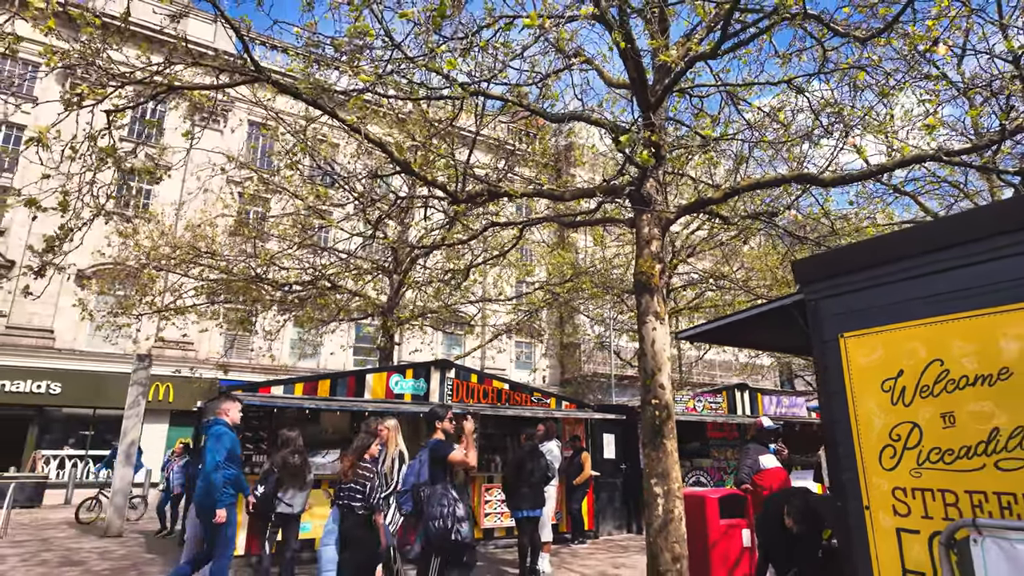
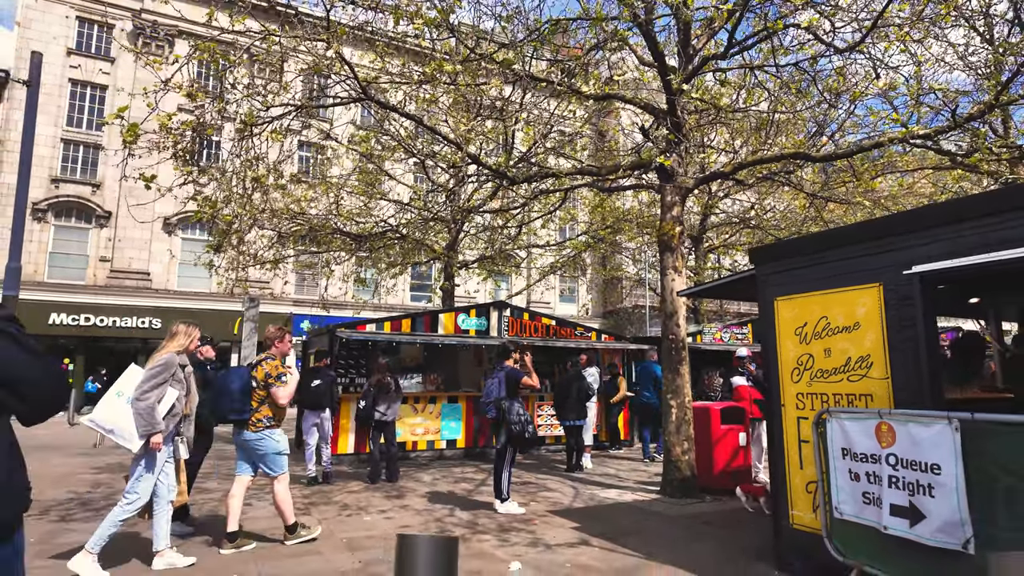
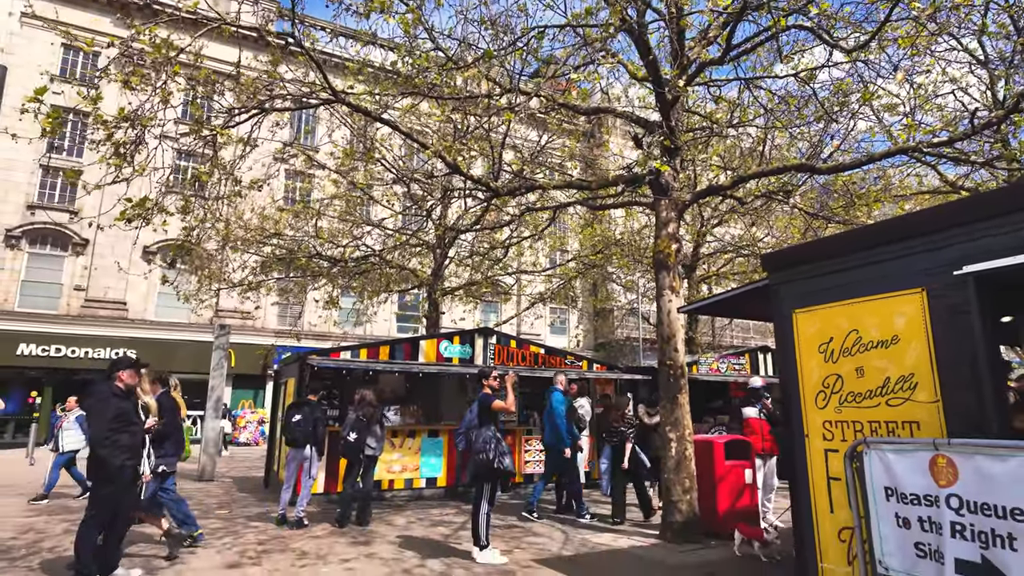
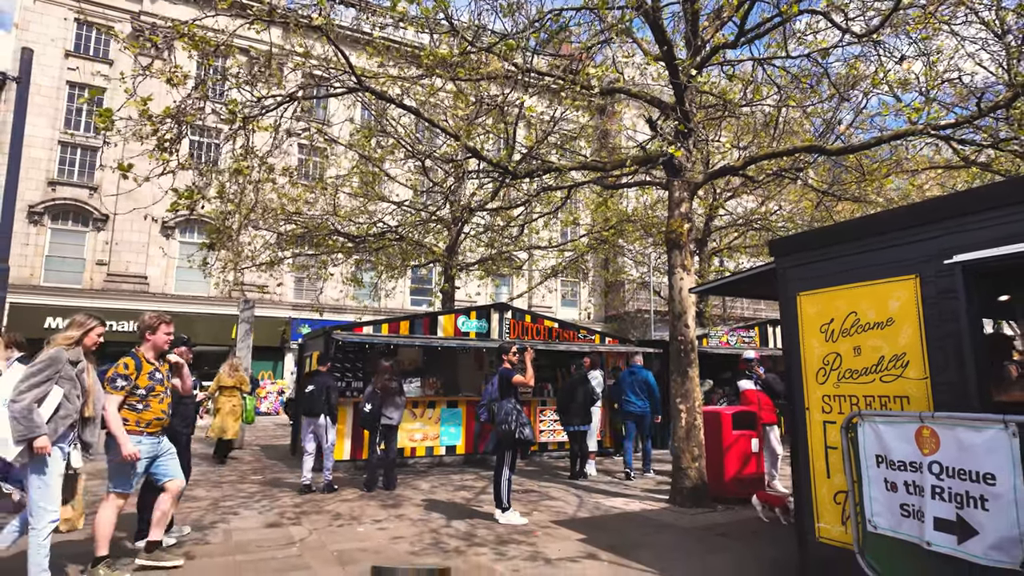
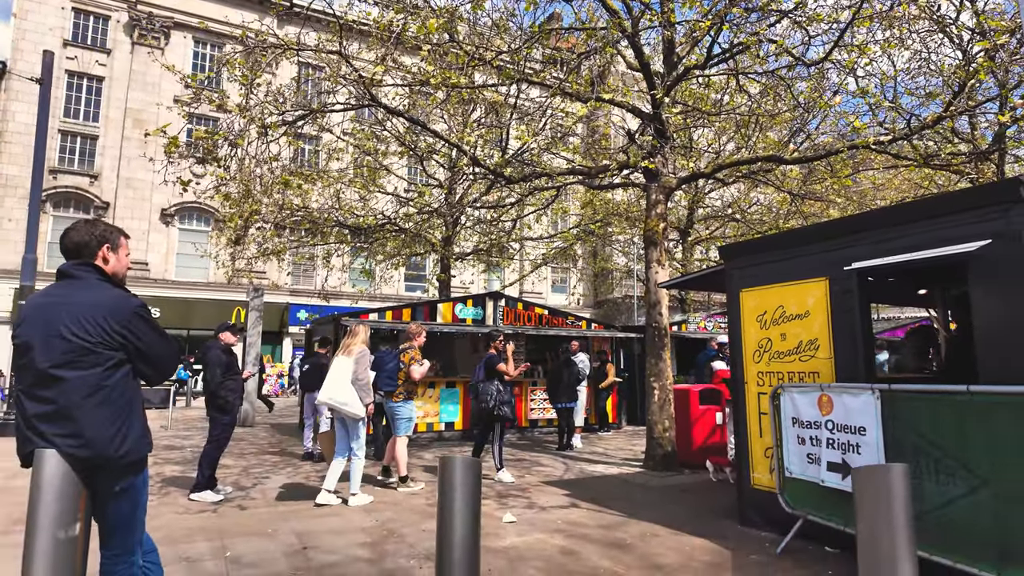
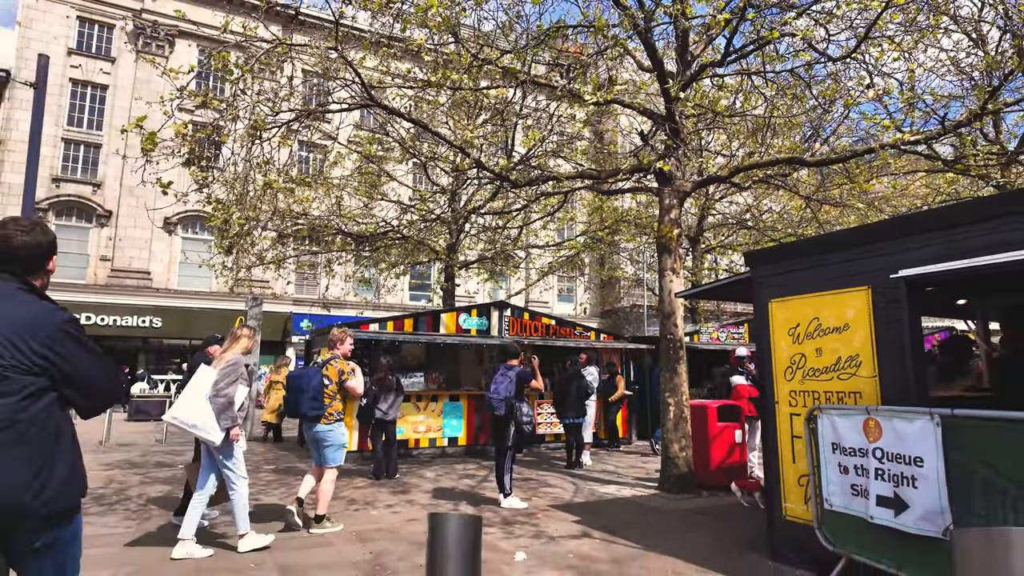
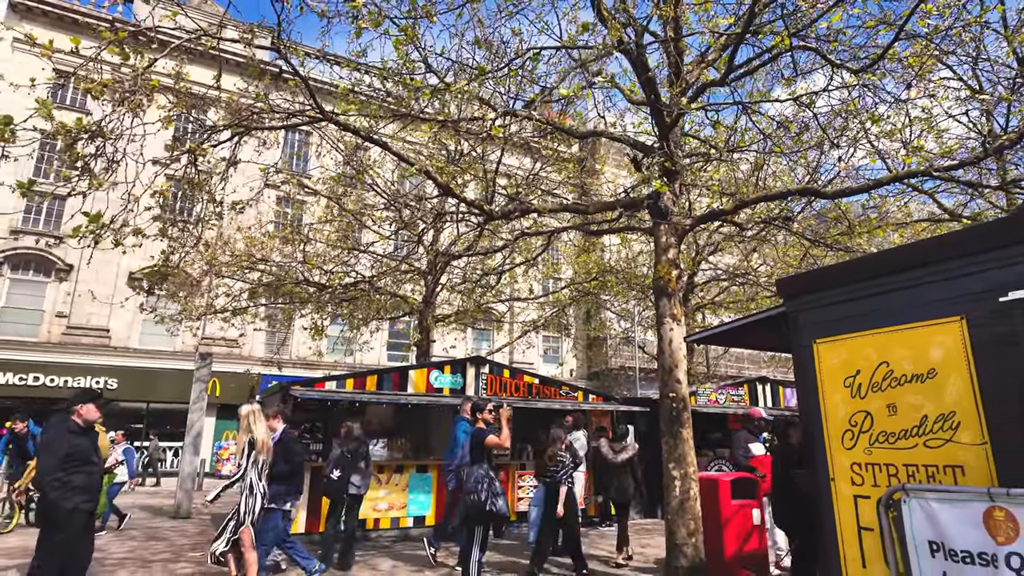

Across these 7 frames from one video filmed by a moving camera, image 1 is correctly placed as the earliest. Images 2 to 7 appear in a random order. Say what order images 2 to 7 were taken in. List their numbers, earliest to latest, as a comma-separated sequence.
7, 3, 4, 2, 6, 5
